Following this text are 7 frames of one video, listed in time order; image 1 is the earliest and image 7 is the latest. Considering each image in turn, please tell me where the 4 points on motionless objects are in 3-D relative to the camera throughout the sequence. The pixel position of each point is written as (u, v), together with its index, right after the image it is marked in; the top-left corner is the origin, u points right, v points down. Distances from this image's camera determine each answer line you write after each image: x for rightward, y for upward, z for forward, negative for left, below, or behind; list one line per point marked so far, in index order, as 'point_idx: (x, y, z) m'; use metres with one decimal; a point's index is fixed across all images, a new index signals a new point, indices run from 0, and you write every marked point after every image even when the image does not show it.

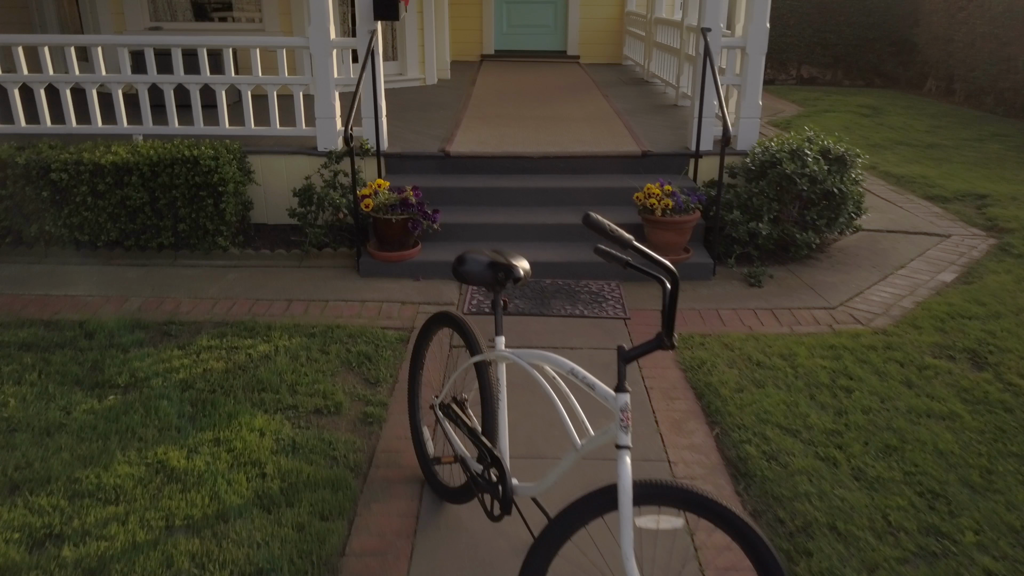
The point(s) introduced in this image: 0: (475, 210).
0: (-0.2, +0.5, +5.2) m
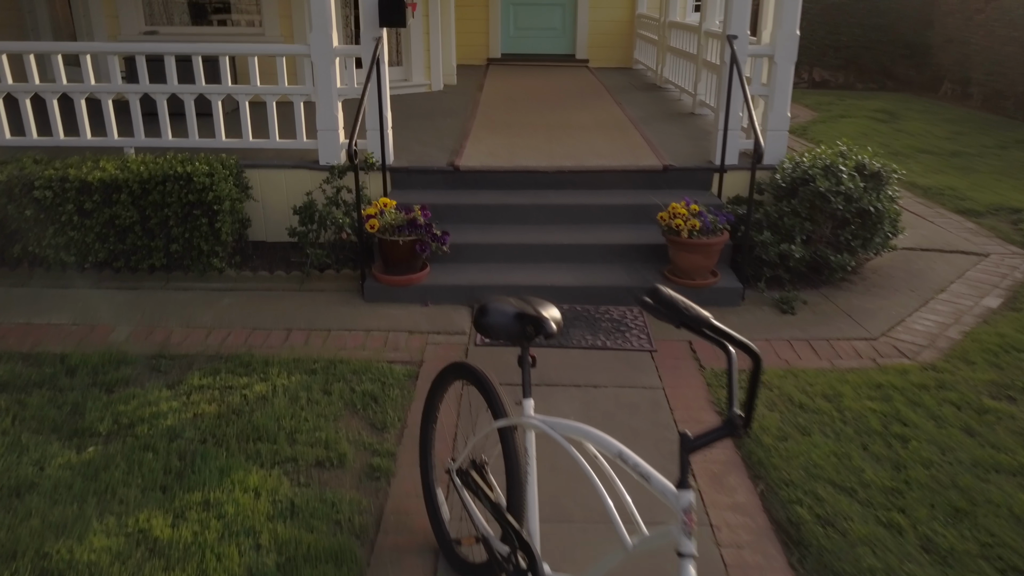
0: (-0.2, +0.4, +4.9) m
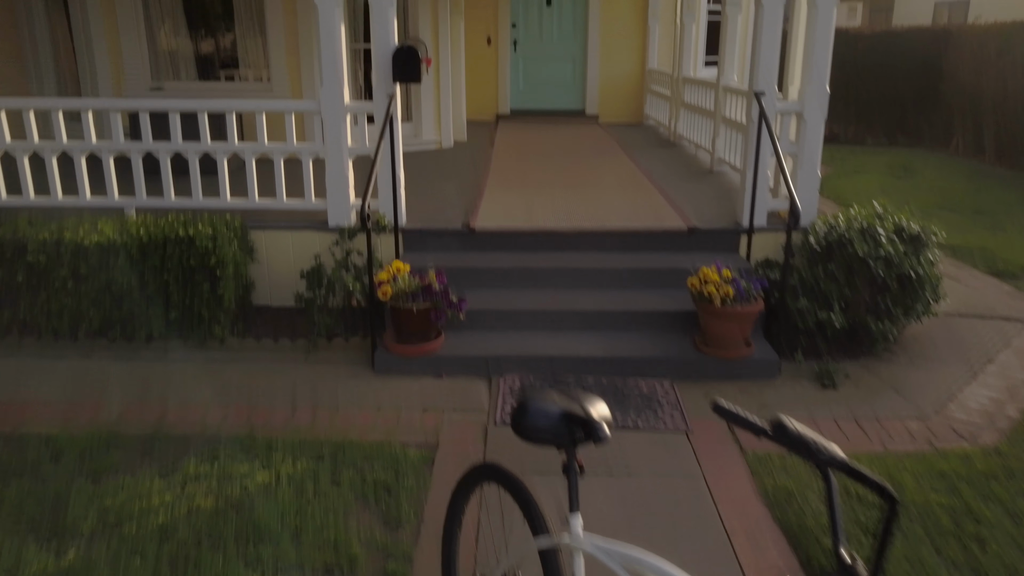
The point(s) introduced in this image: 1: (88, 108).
0: (0.0, 0.0, +4.6) m
1: (-2.5, +1.1, +4.8) m
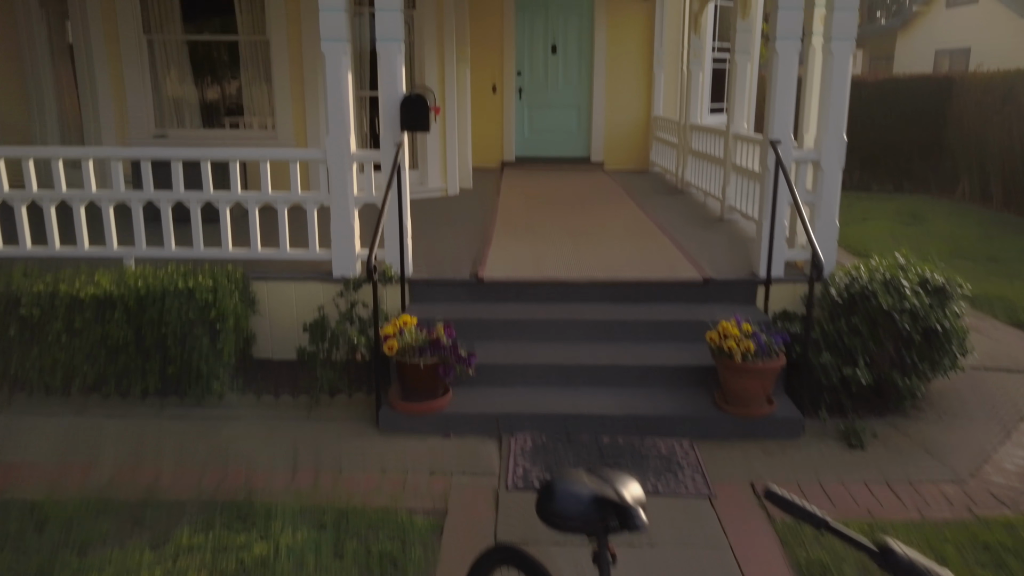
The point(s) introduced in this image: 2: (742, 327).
0: (0.0, -0.3, +4.4) m
1: (-2.5, +0.8, +4.7) m
2: (+1.1, -0.2, +4.0) m
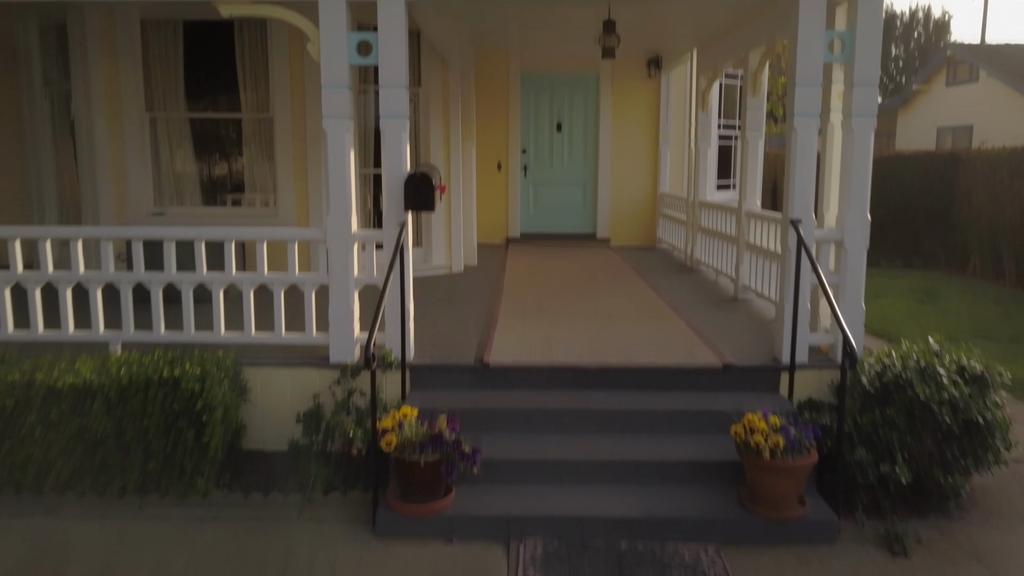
0: (+0.1, -0.8, +4.1) m
1: (-2.4, +0.3, +4.5) m
2: (+1.2, -0.6, +3.7) m
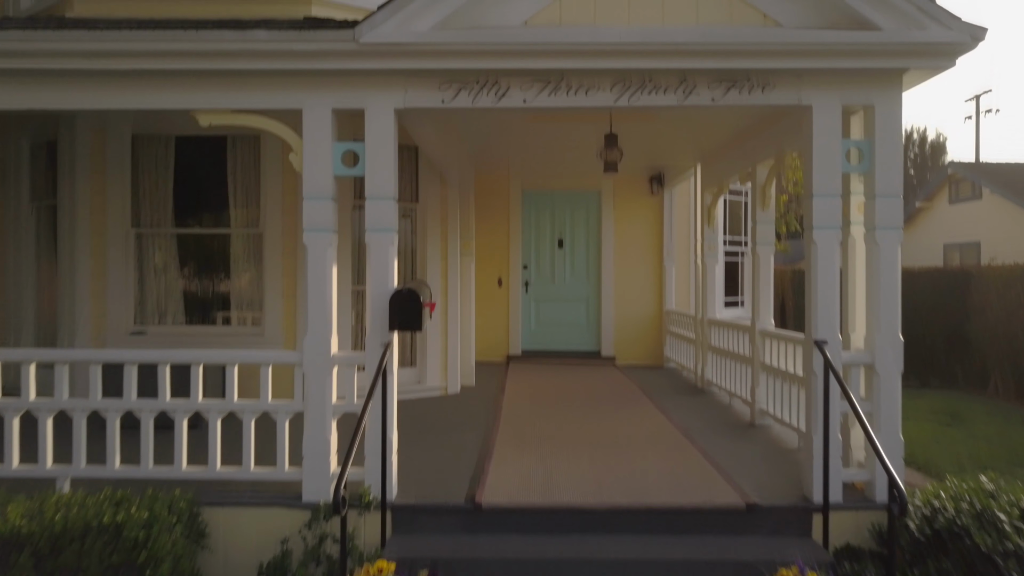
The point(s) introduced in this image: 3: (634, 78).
0: (0.0, -1.4, +3.6) m
1: (-2.5, -0.4, +4.1) m
2: (+1.1, -1.1, +3.1) m
3: (+0.6, +1.1, +4.1) m
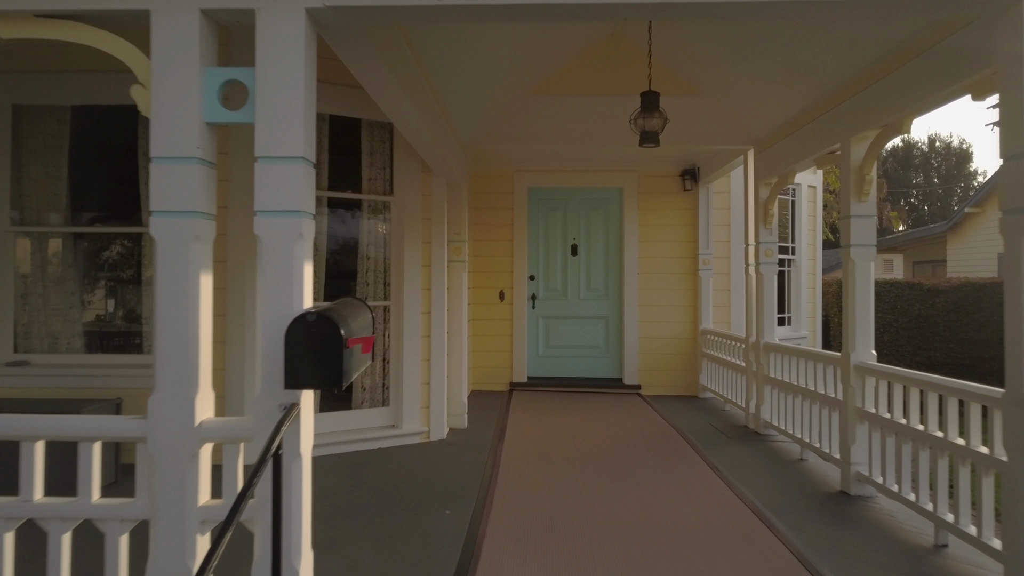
0: (0.0, -1.4, +1.9) m
1: (-2.5, -0.4, +2.5) m
2: (+1.1, -1.2, +1.4) m
3: (+0.6, +1.0, +2.4) m
